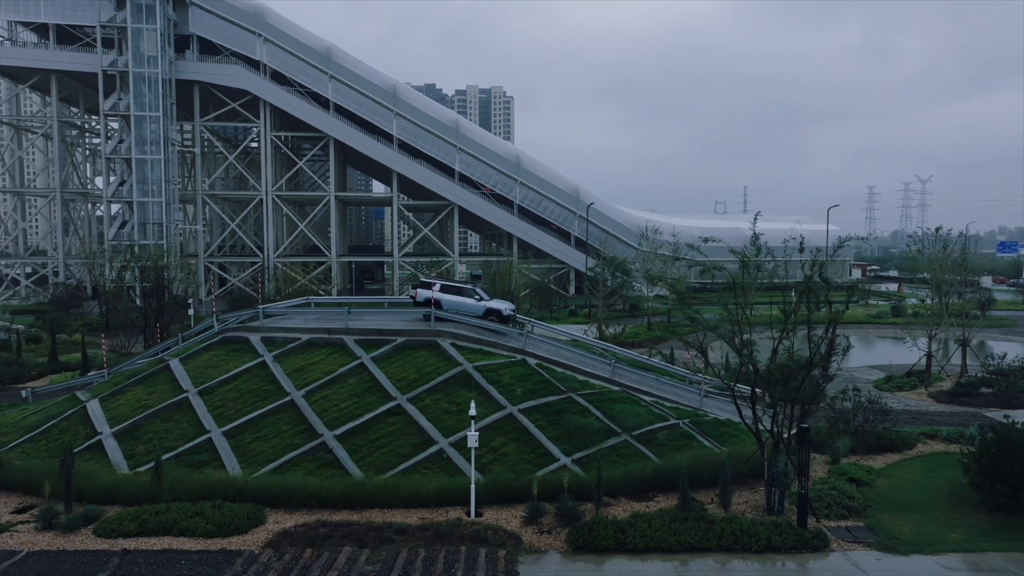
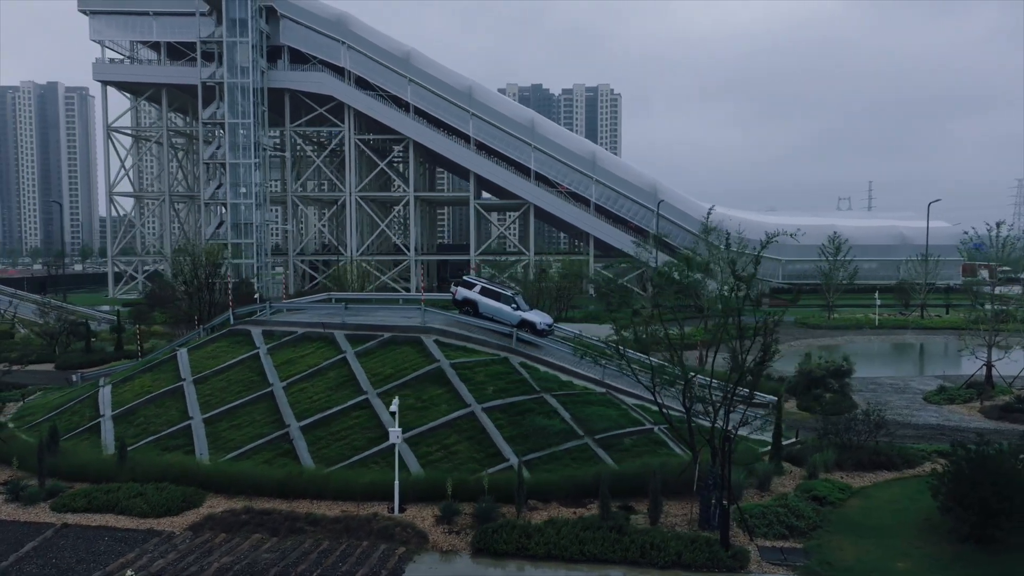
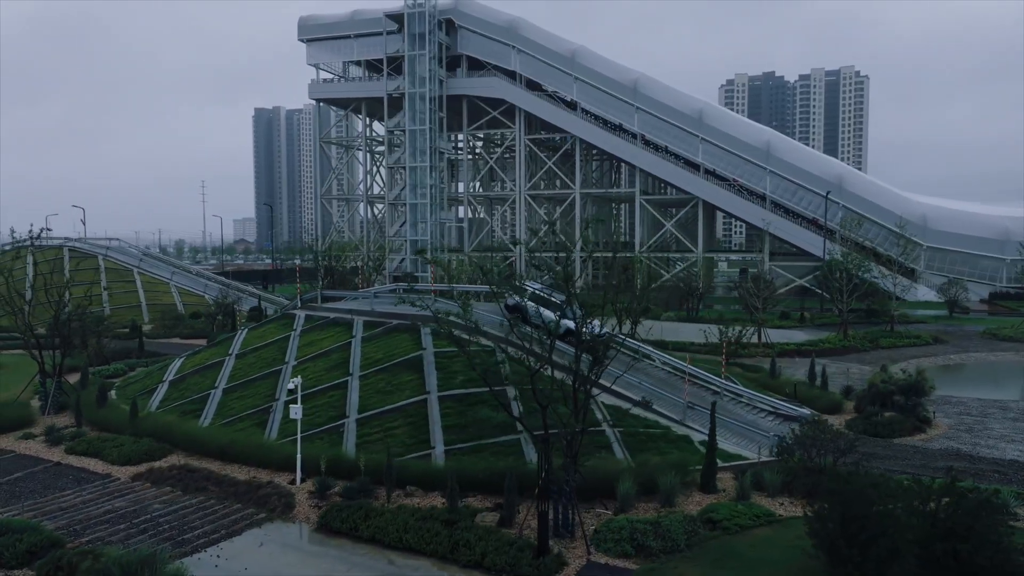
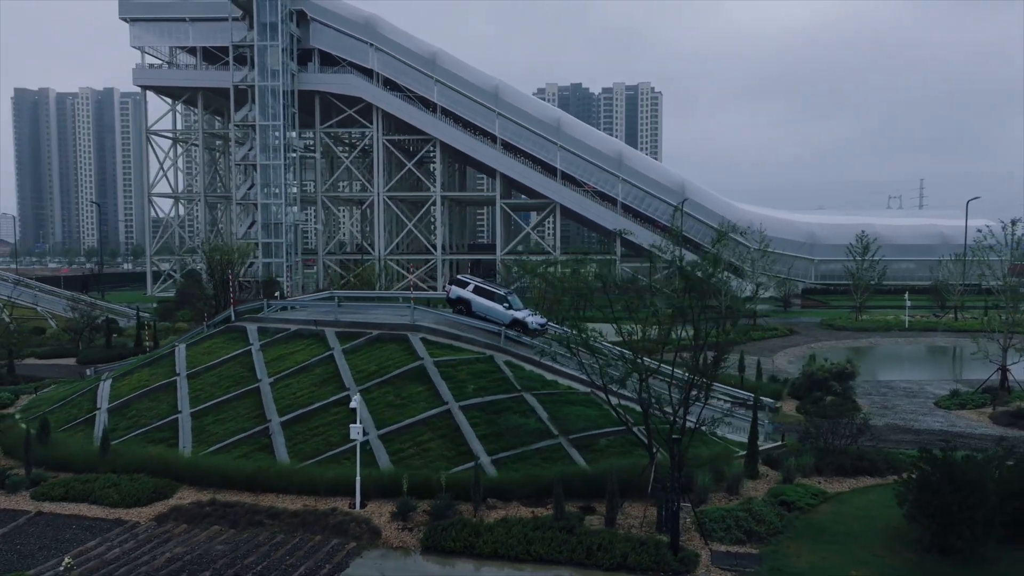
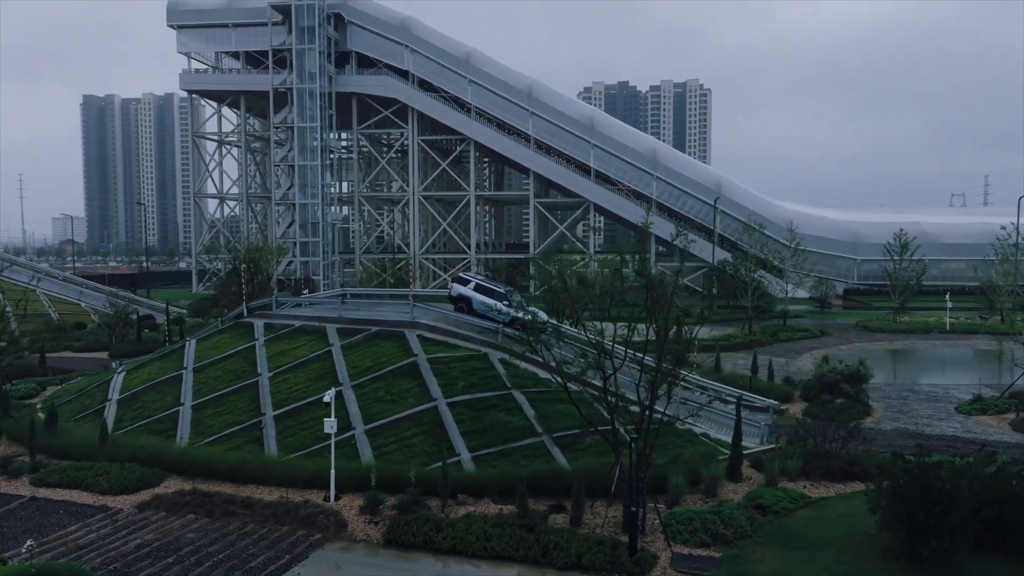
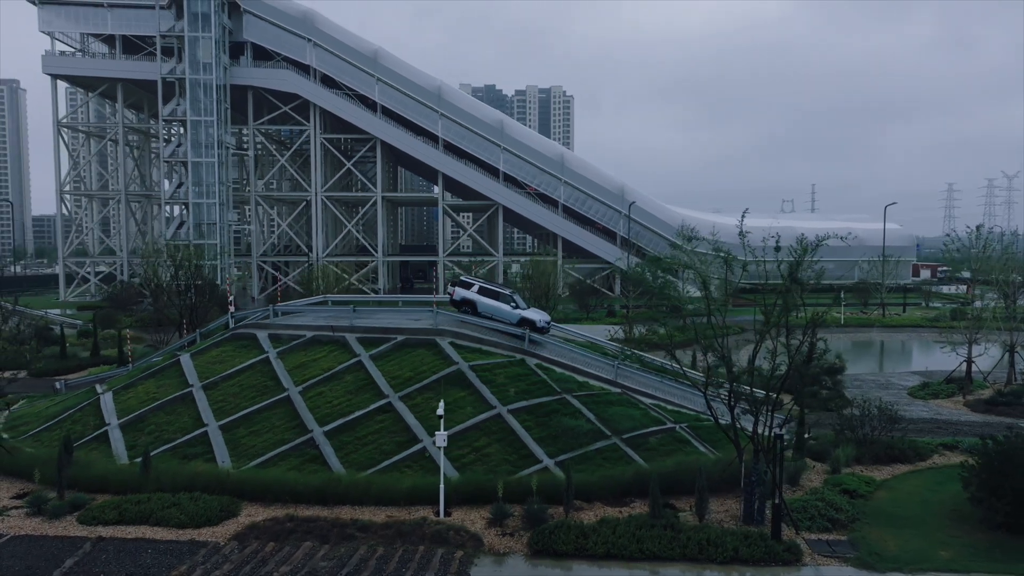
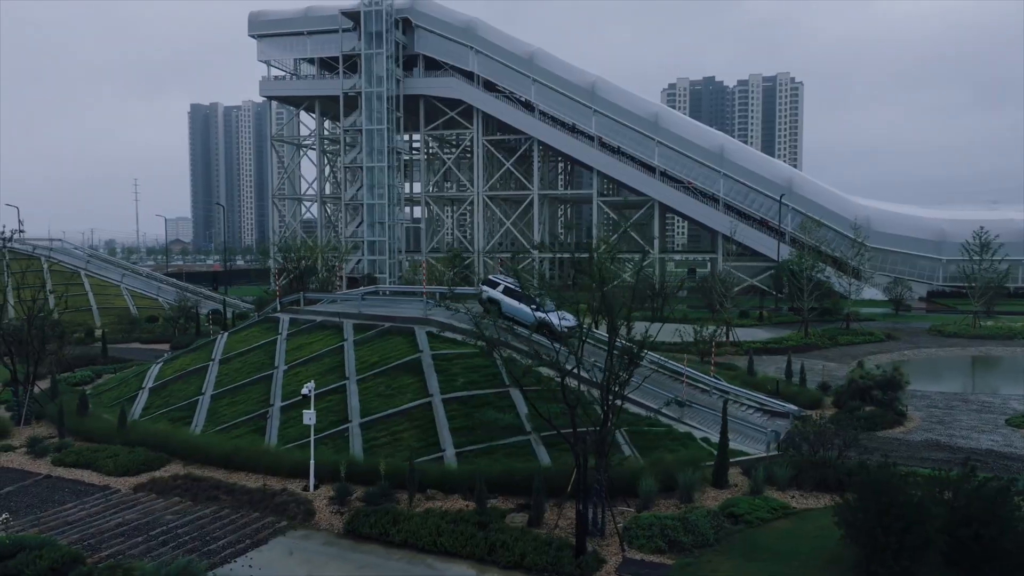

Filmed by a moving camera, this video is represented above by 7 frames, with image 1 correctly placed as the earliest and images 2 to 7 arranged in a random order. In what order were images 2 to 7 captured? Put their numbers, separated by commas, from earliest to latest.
6, 2, 4, 5, 7, 3
